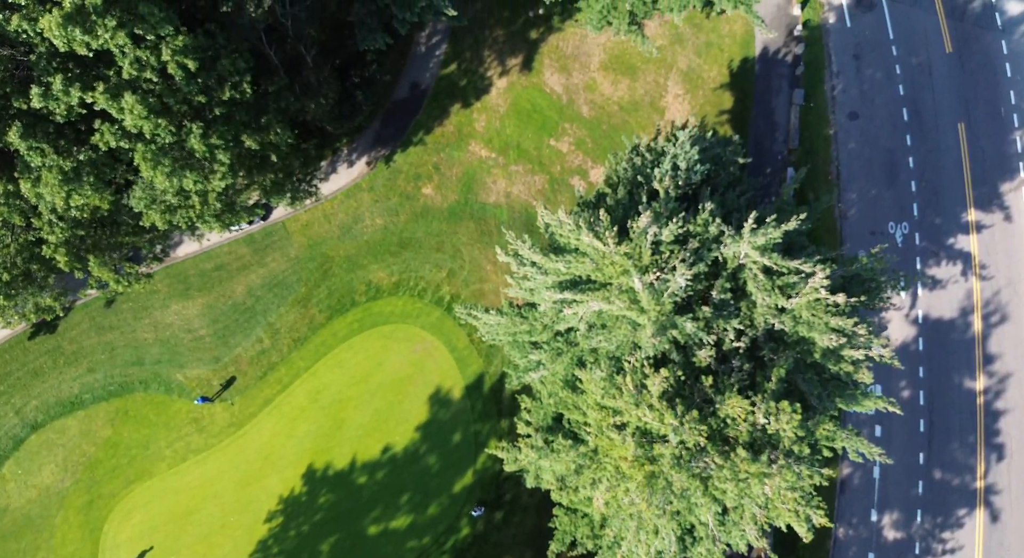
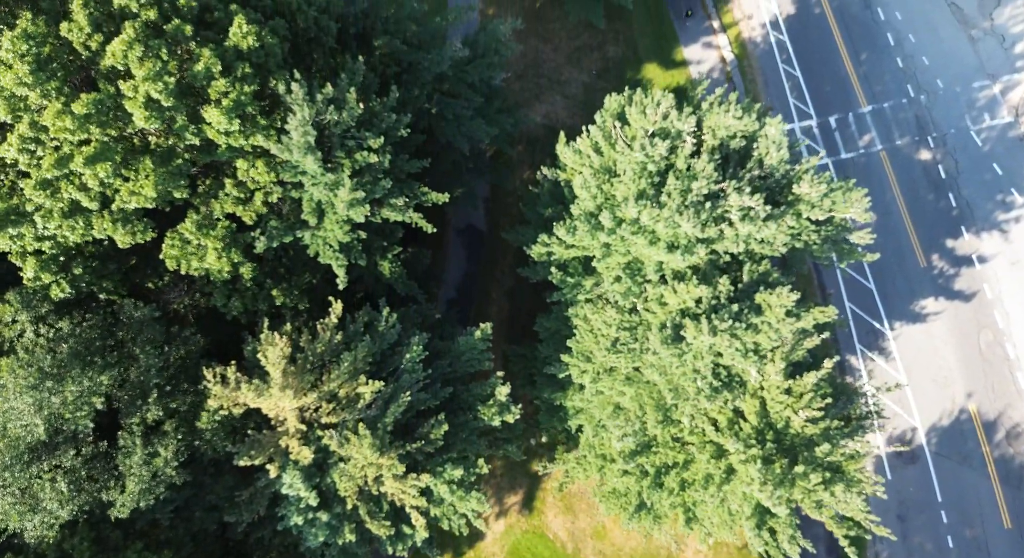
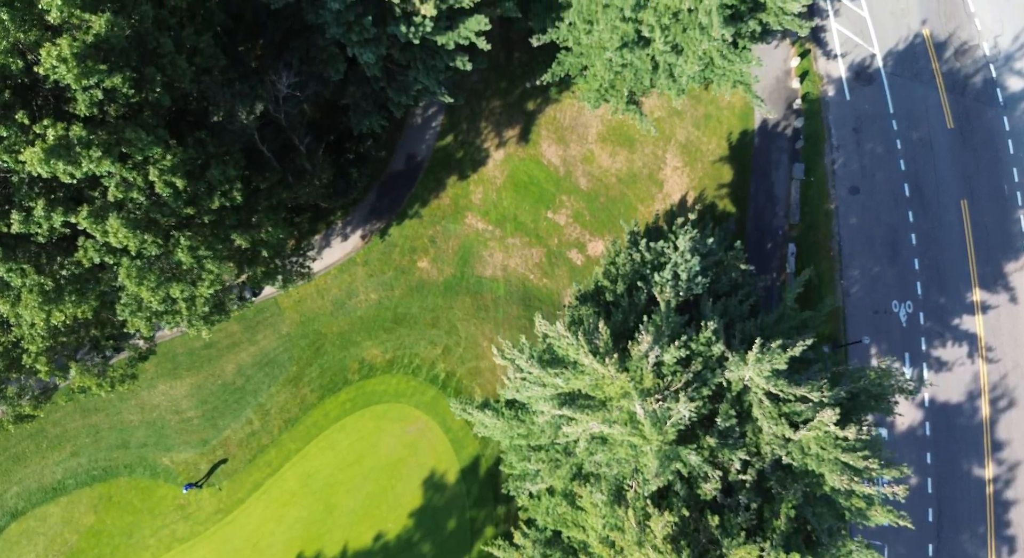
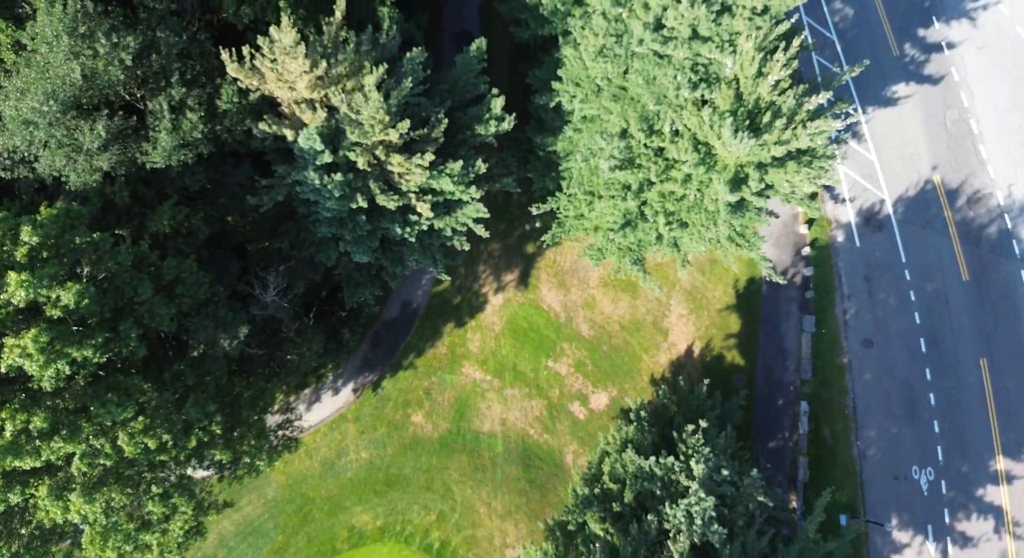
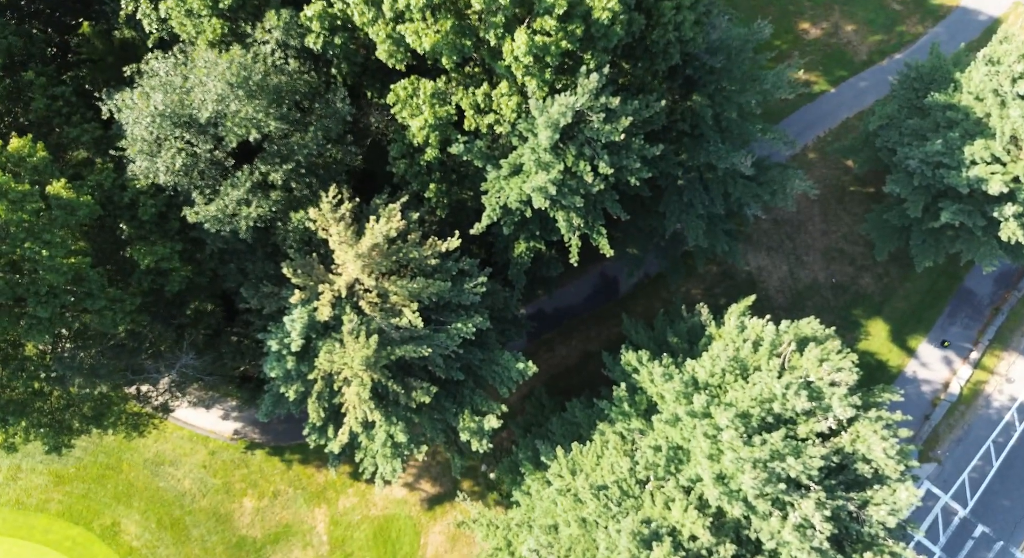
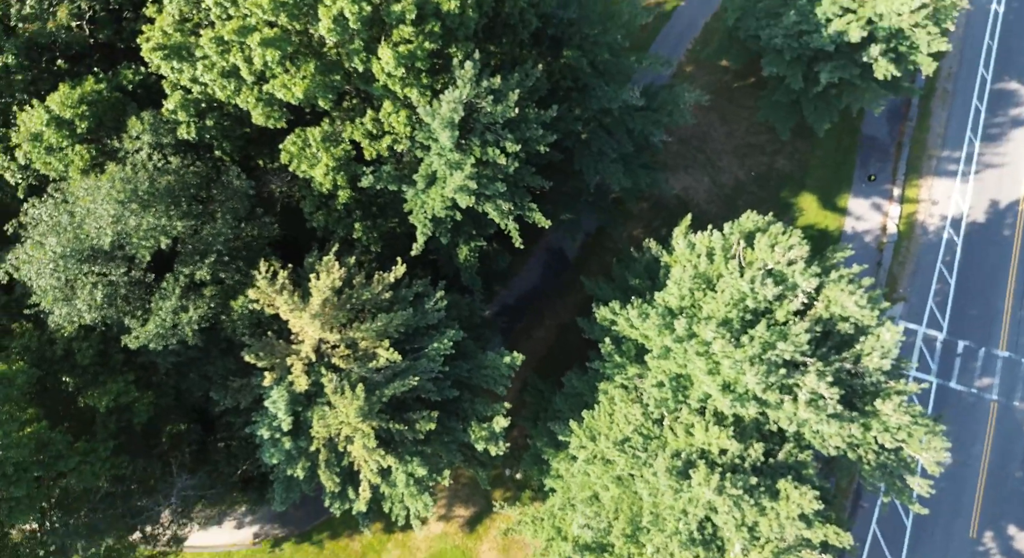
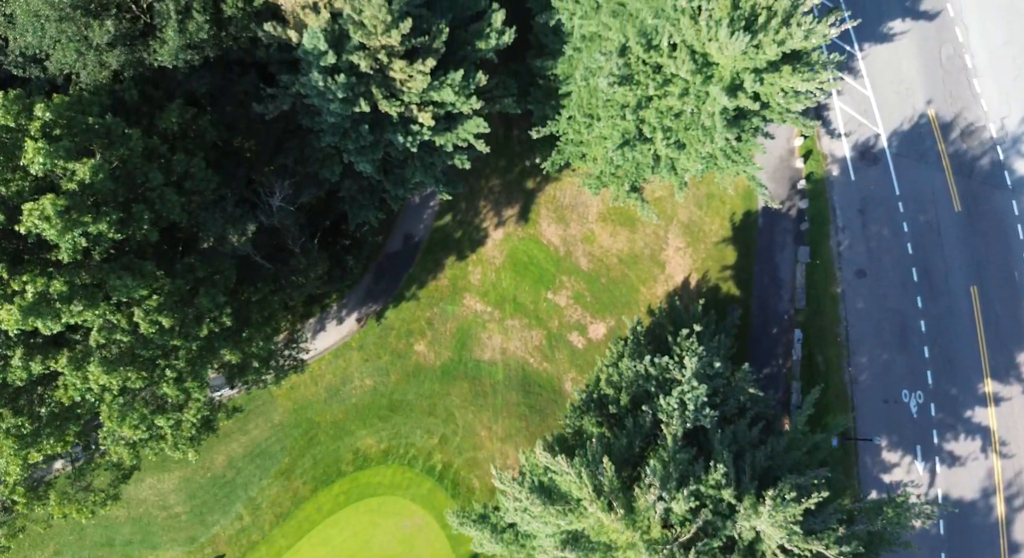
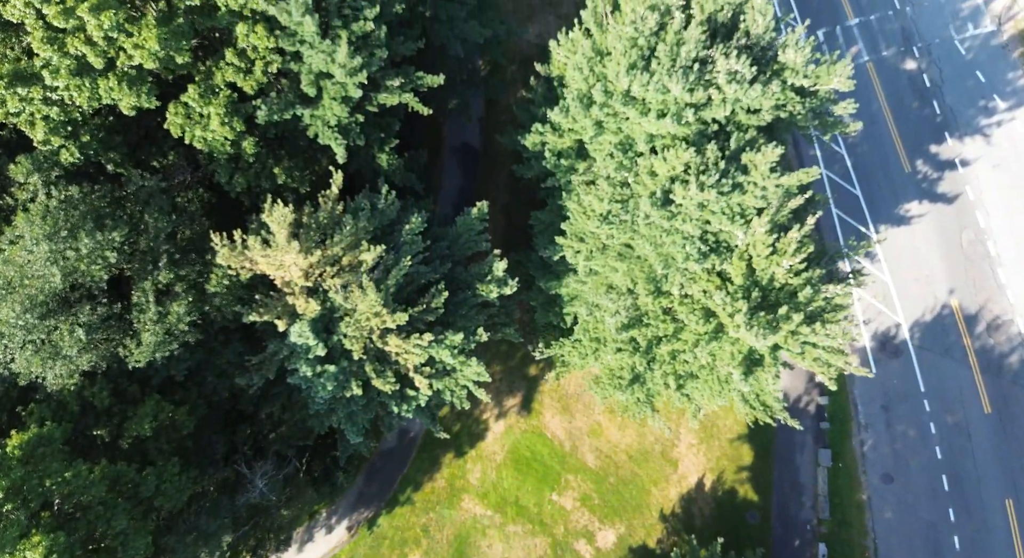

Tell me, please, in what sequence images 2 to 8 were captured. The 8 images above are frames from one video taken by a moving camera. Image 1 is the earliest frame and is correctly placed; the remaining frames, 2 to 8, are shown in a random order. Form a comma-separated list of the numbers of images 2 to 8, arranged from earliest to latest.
3, 7, 4, 8, 2, 6, 5
